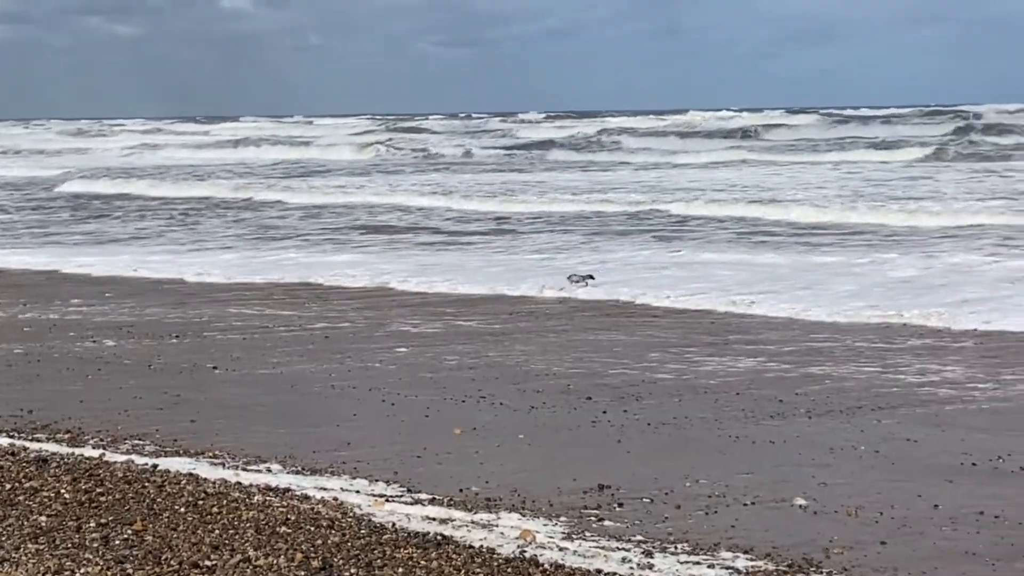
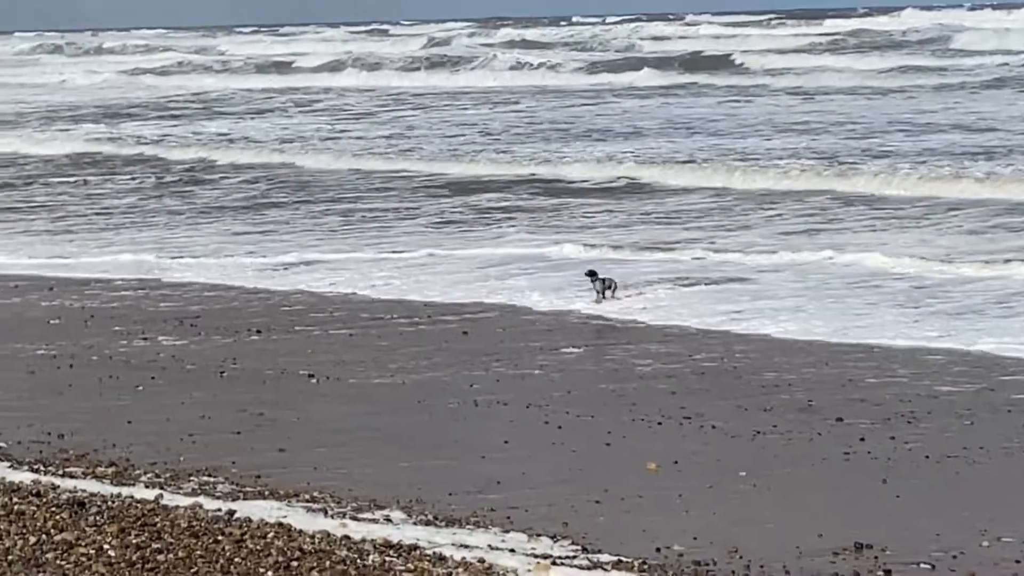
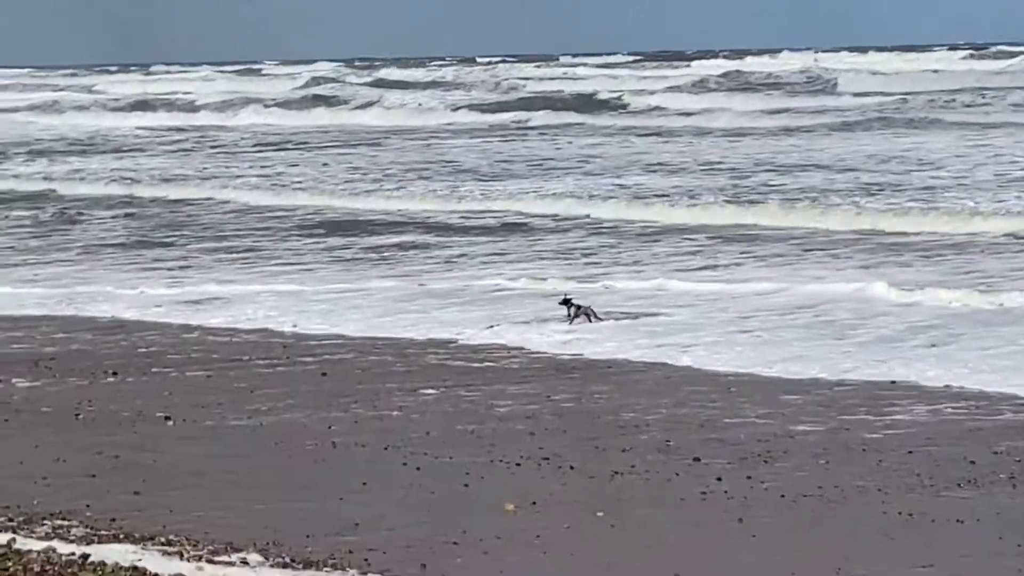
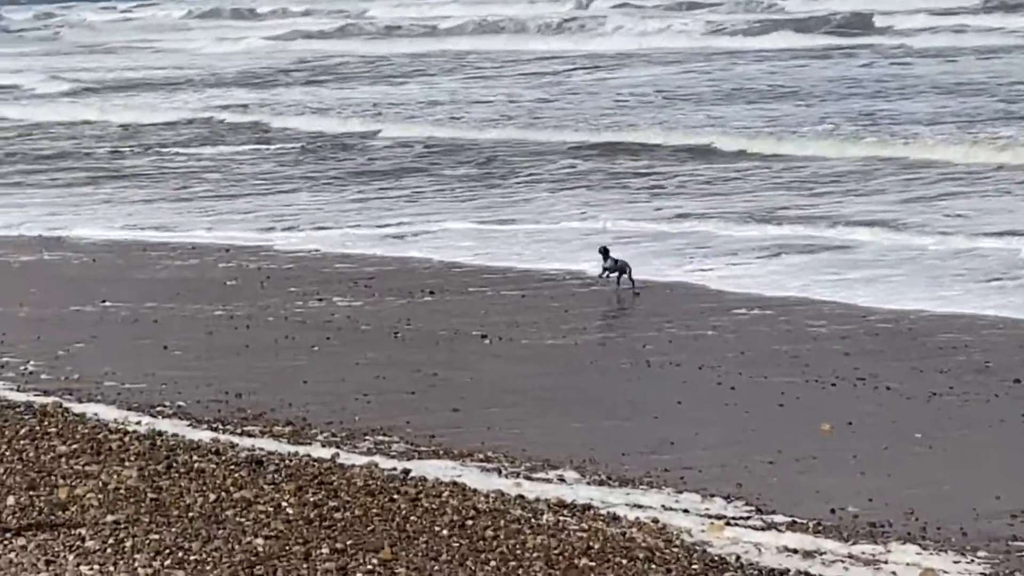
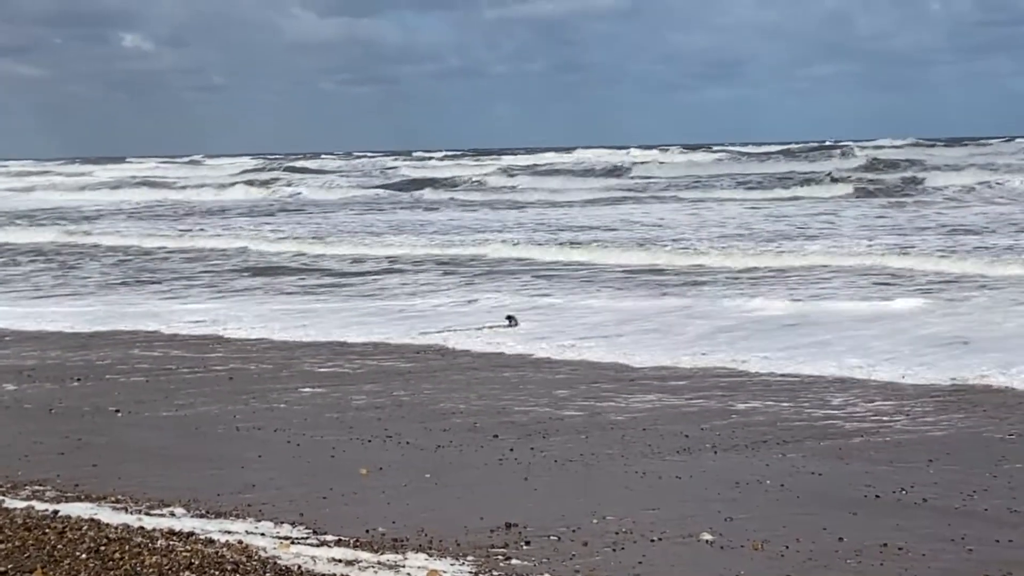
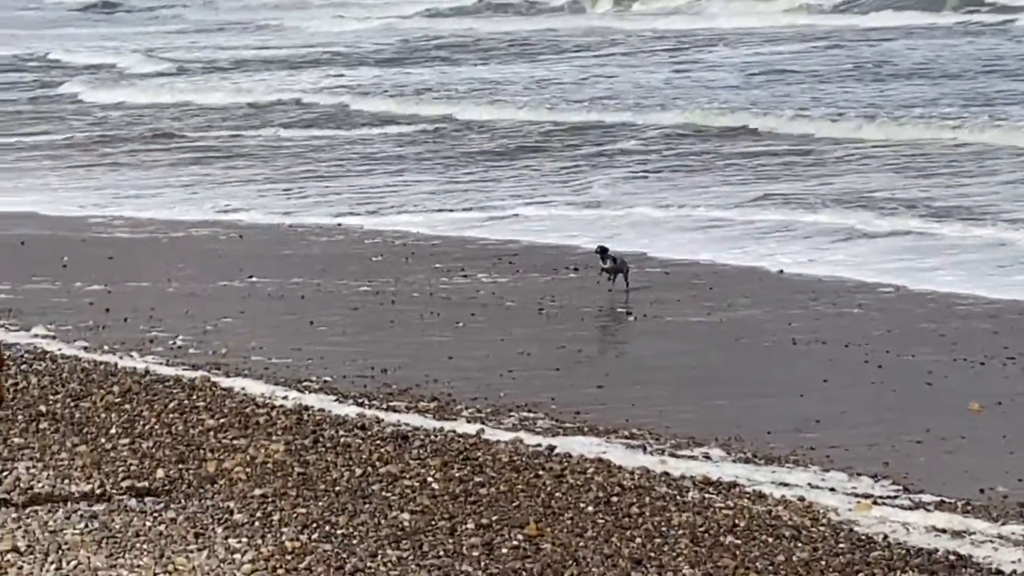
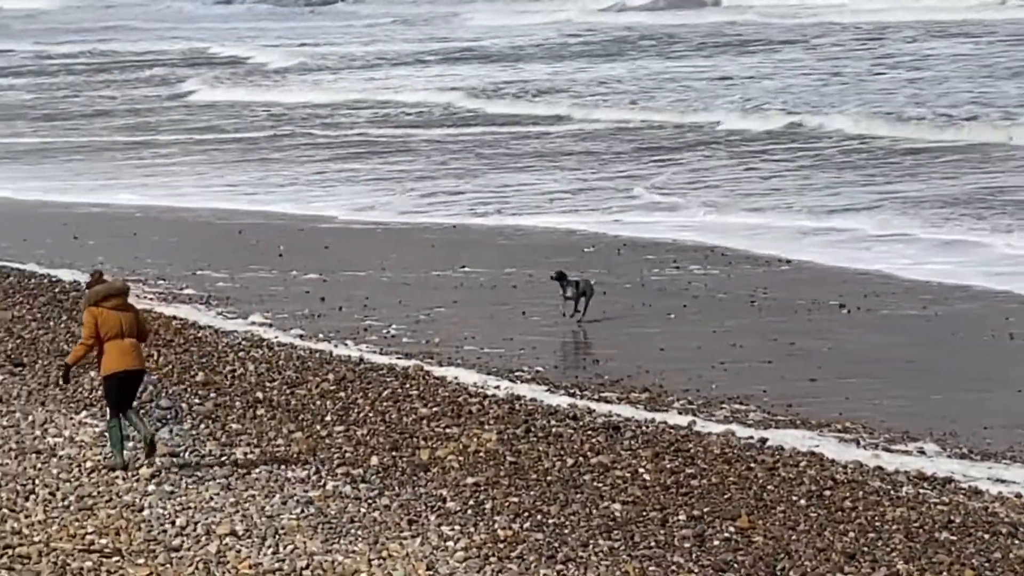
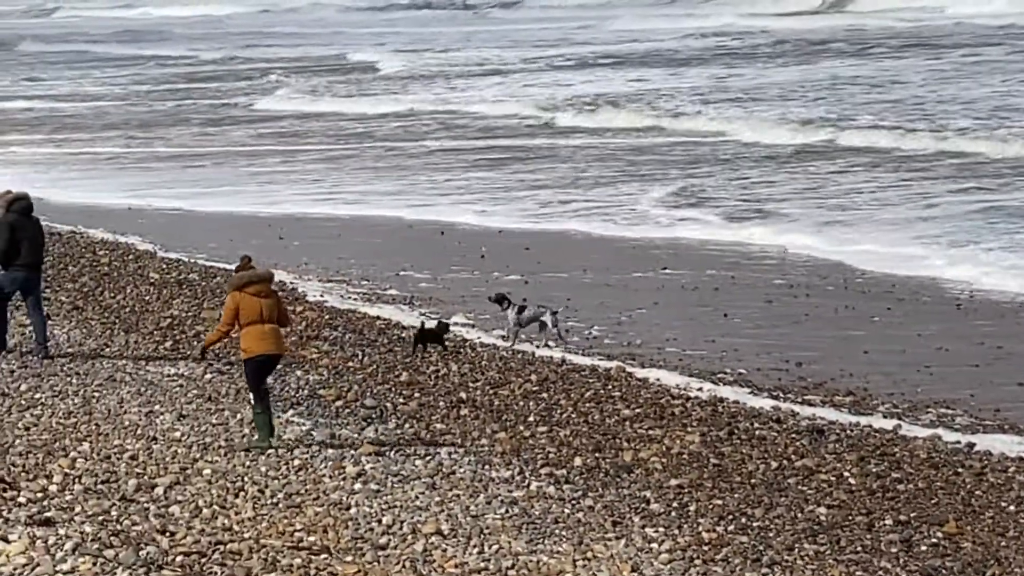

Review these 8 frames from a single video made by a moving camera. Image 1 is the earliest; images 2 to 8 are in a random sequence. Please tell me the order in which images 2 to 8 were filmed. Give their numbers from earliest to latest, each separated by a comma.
5, 3, 2, 4, 6, 7, 8
